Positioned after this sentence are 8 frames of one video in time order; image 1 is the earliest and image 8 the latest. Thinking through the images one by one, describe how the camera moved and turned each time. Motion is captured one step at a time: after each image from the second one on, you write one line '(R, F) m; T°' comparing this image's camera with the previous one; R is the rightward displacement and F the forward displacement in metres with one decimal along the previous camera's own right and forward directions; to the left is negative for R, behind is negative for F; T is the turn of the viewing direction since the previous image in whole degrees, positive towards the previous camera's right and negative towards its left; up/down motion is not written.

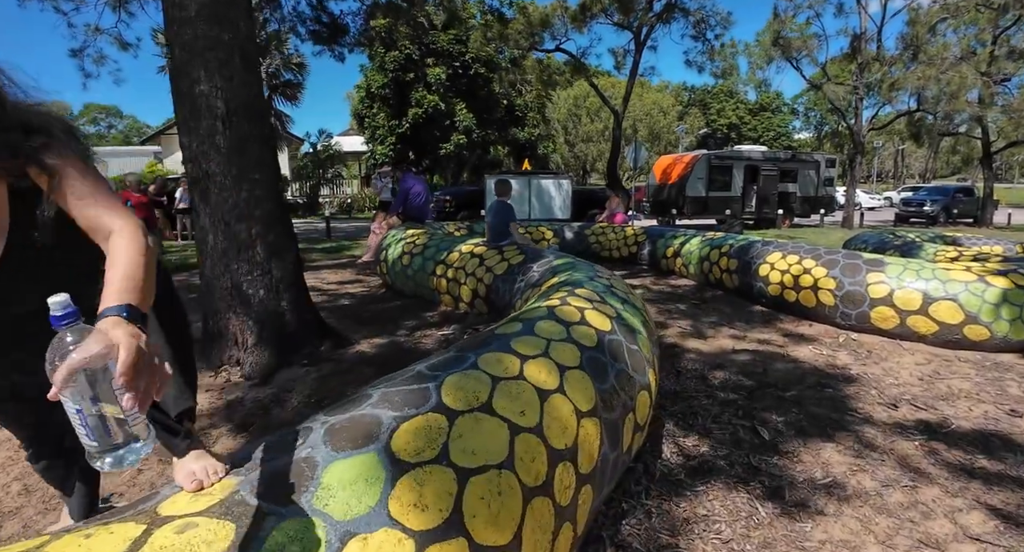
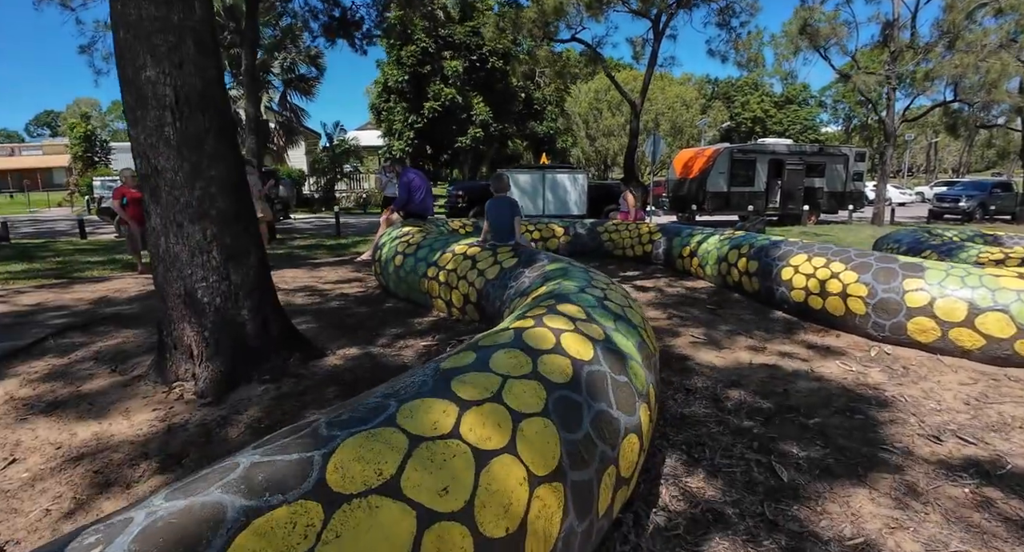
(+0.2, +0.4) m; -2°
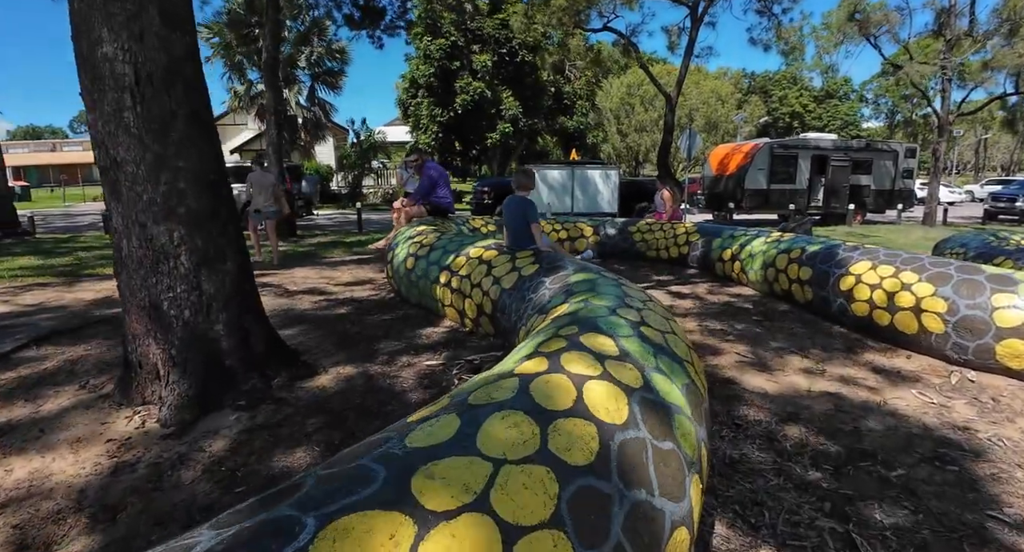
(+0.1, +0.5) m; -3°
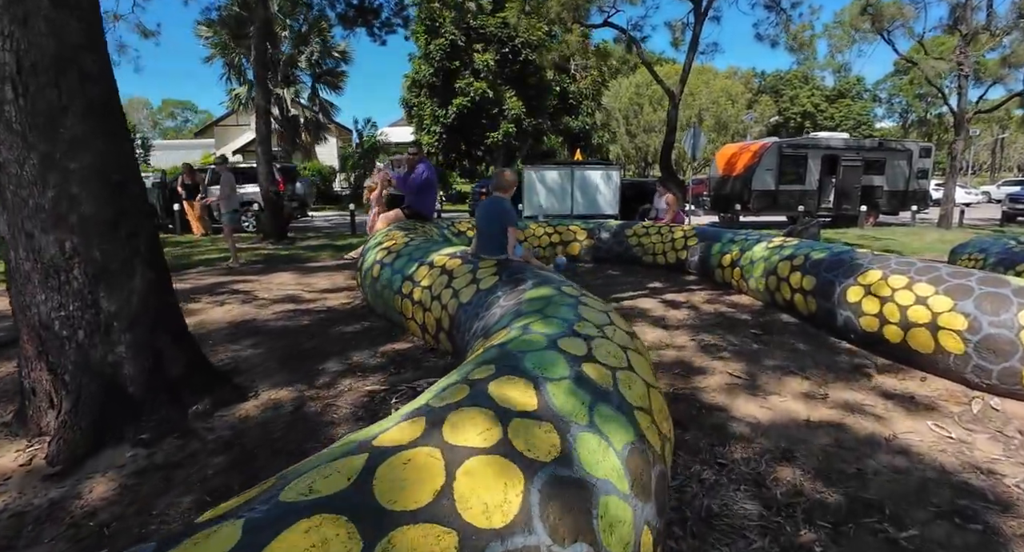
(+0.3, +0.4) m; -1°
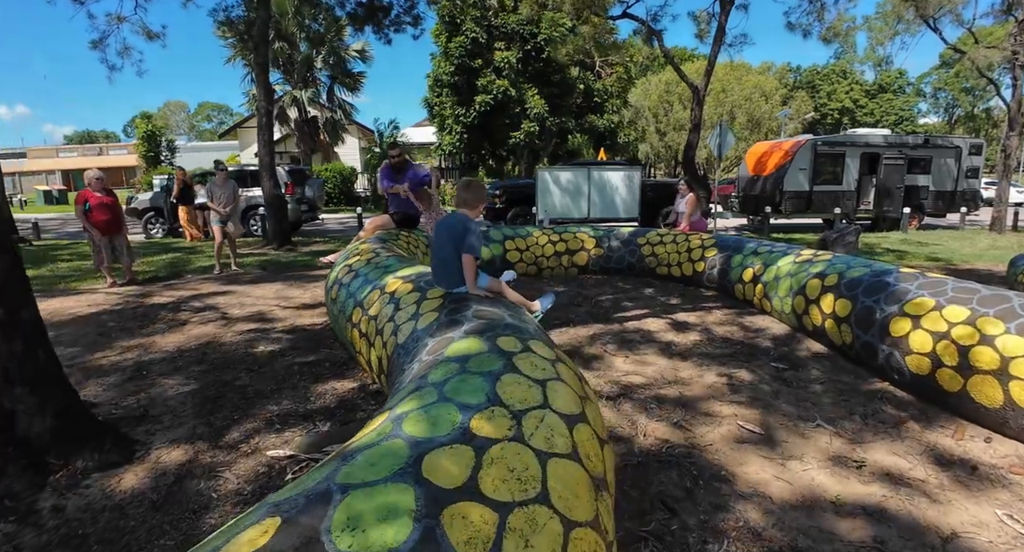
(+0.4, +0.6) m; -3°
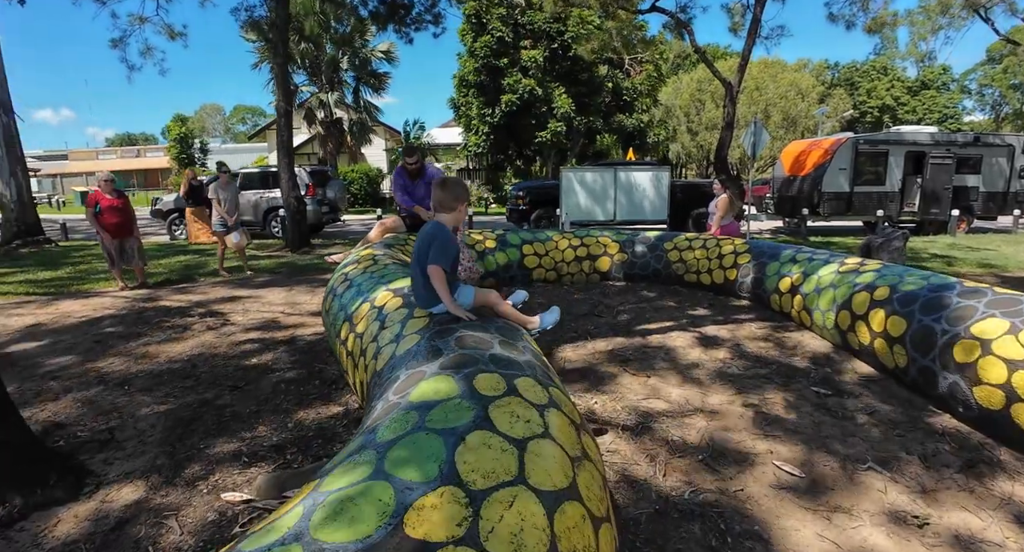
(+0.1, +0.4) m; -3°
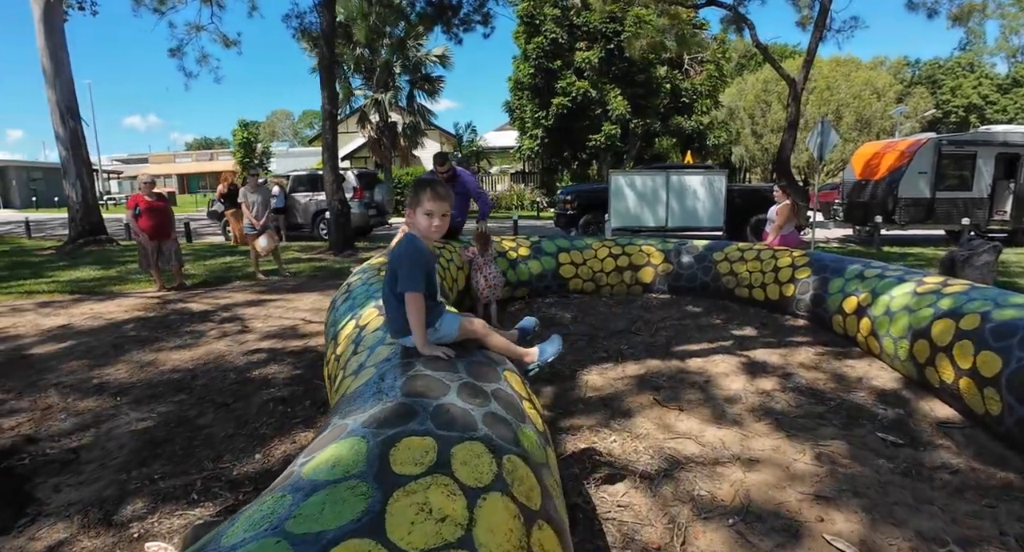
(+0.3, +0.4) m; -6°
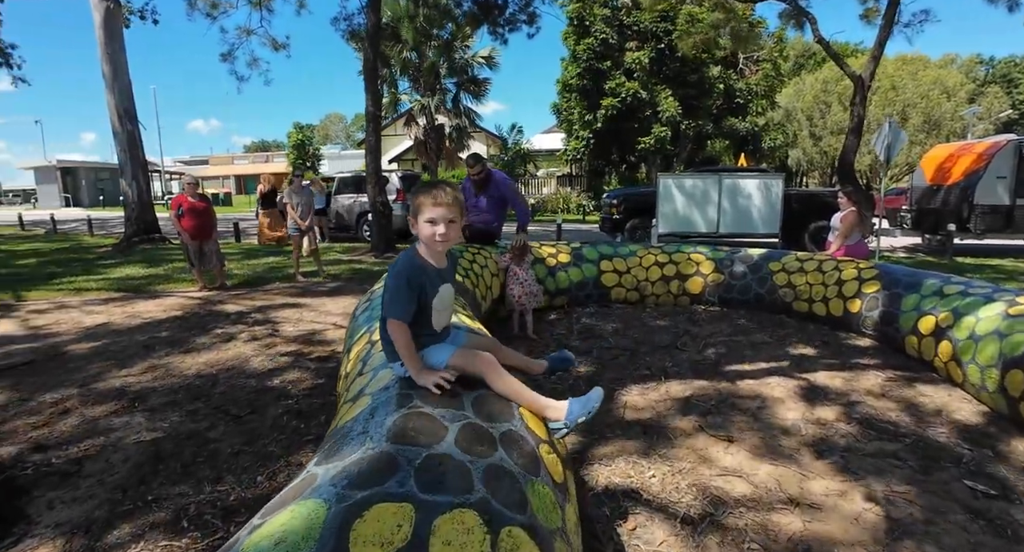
(+0.1, +0.3) m; -5°
